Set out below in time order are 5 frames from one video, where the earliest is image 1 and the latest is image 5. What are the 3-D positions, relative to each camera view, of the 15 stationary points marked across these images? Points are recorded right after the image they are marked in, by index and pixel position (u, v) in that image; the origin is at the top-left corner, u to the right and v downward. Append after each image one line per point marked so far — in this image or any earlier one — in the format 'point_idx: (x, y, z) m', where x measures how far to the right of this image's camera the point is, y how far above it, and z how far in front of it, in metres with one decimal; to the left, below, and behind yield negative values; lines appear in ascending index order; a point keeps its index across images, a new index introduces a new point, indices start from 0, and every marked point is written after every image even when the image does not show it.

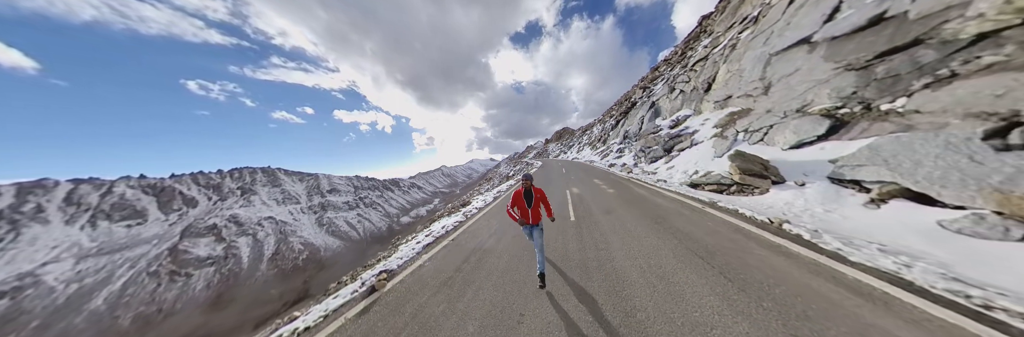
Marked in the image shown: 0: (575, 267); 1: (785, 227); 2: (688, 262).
0: (+2.1, -2.8, +5.2) m
1: (+7.0, -1.5, +5.1) m
2: (+4.4, -2.3, +4.6) m
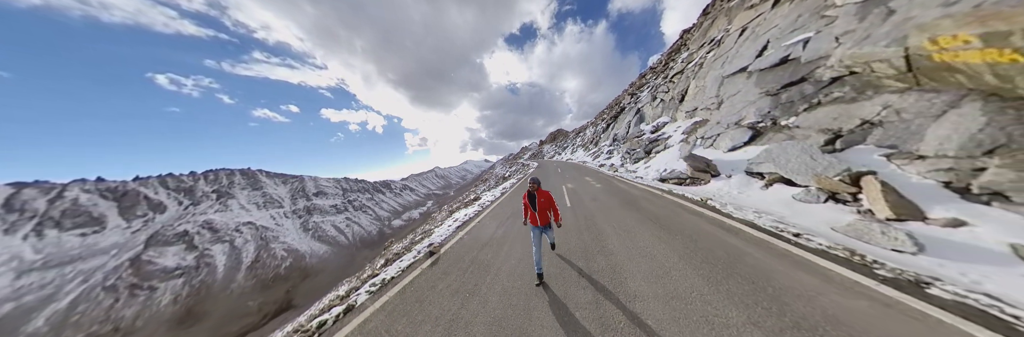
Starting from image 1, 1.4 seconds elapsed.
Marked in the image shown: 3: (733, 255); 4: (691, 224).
0: (+2.6, -2.6, +7.2) m
1: (+7.5, -1.3, +7.4) m
2: (+4.9, -2.1, +6.7) m
3: (+5.4, -2.0, +4.6) m
4: (+5.9, -1.8, +6.3) m
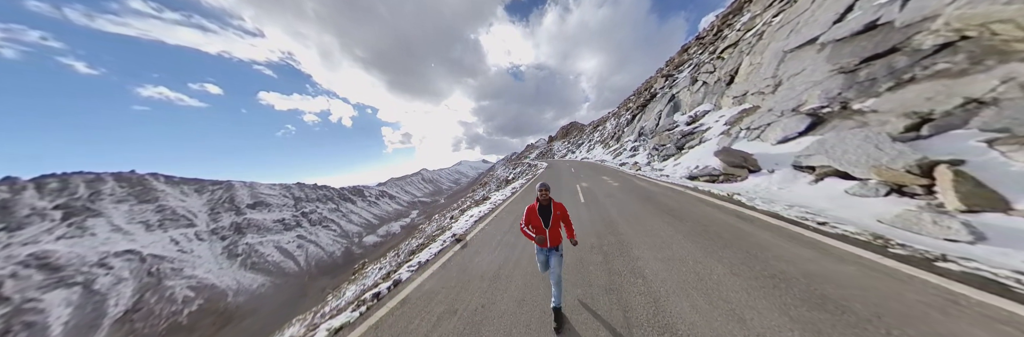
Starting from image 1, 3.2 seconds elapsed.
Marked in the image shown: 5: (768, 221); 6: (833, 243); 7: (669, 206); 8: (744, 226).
0: (+3.0, -2.0, +7.5) m
1: (+8.0, -1.0, +6.8) m
2: (+5.2, -1.6, +6.6) m
3: (+5.3, -1.5, +4.4) m
4: (+6.2, -1.3, +6.0) m
5: (+6.4, -1.2, +4.6) m
6: (+5.9, -1.3, +3.5) m
7: (+6.2, -1.3, +7.3) m
8: (+5.8, -1.4, +4.6) m
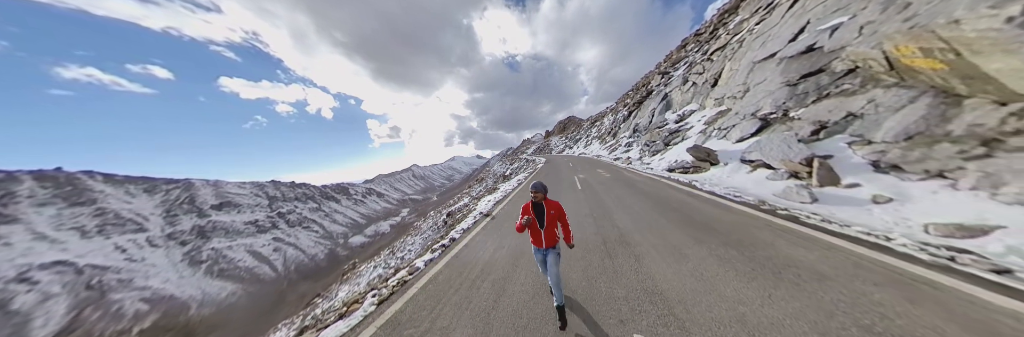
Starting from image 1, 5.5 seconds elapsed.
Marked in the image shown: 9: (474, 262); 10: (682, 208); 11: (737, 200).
0: (+3.5, -1.6, +9.4) m
1: (+8.5, -0.6, +8.7) m
2: (+5.8, -1.2, +8.5) m
3: (+5.9, -1.2, +6.4) m
4: (+6.7, -1.0, +8.0) m
5: (+7.0, -0.9, +6.6) m
6: (+6.5, -1.1, +5.4) m
7: (+6.7, -0.9, +9.2) m
8: (+6.4, -1.1, +6.6) m
9: (-0.9, -2.4, +4.8) m
10: (+5.5, -1.3, +6.0) m
11: (+7.1, -1.0, +5.8) m
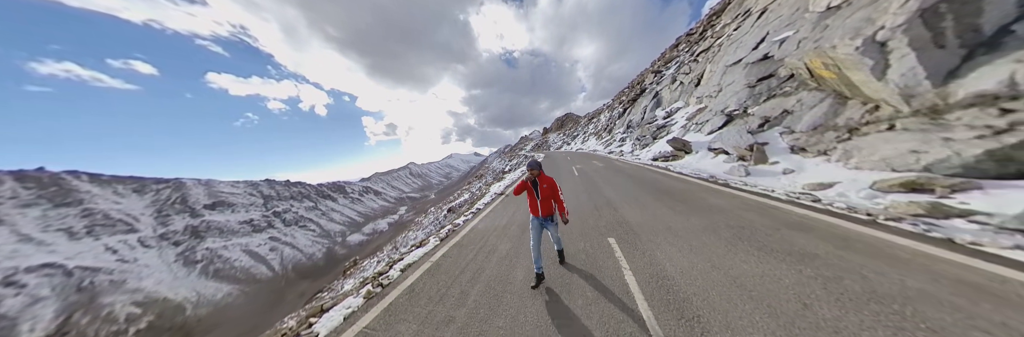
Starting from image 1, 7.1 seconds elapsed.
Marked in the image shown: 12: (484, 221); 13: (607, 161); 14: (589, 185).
0: (+4.0, -0.9, +11.2) m
1: (+9.0, 0.0, +10.6) m
2: (+6.3, -0.6, +10.3) m
3: (+6.4, -0.6, +8.2) m
4: (+7.2, -0.3, +9.8) m
5: (+7.5, -0.3, +8.4) m
6: (+7.0, -0.4, +7.2) m
7: (+7.2, -0.3, +11.0) m
8: (+6.9, -0.4, +8.4) m
9: (-0.4, -1.8, +6.6) m
10: (+6.0, -0.7, +7.8) m
11: (+7.6, -0.3, +7.6) m
12: (-1.0, -1.9, +6.5) m
13: (+9.9, +0.7, +19.3) m
14: (+4.3, -1.0, +10.1) m
